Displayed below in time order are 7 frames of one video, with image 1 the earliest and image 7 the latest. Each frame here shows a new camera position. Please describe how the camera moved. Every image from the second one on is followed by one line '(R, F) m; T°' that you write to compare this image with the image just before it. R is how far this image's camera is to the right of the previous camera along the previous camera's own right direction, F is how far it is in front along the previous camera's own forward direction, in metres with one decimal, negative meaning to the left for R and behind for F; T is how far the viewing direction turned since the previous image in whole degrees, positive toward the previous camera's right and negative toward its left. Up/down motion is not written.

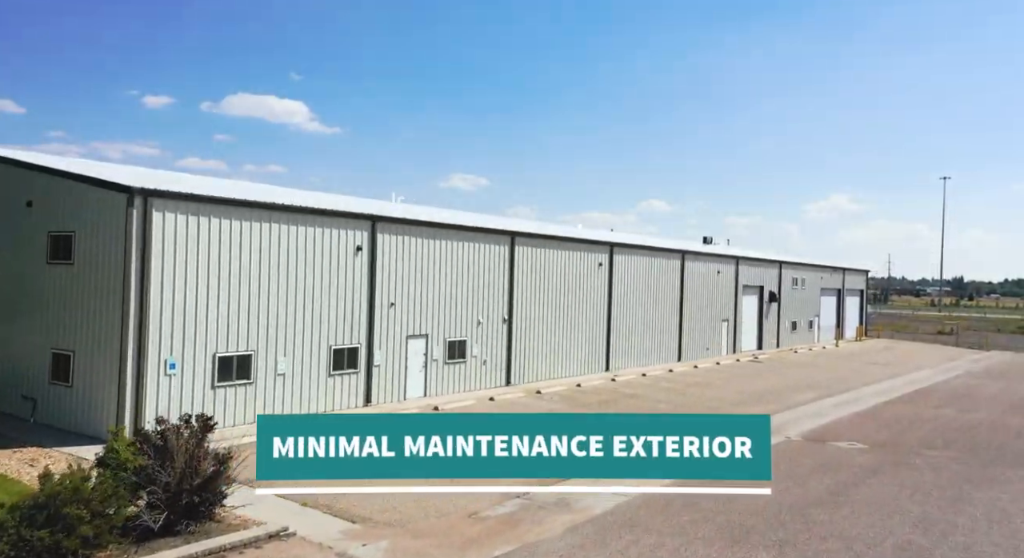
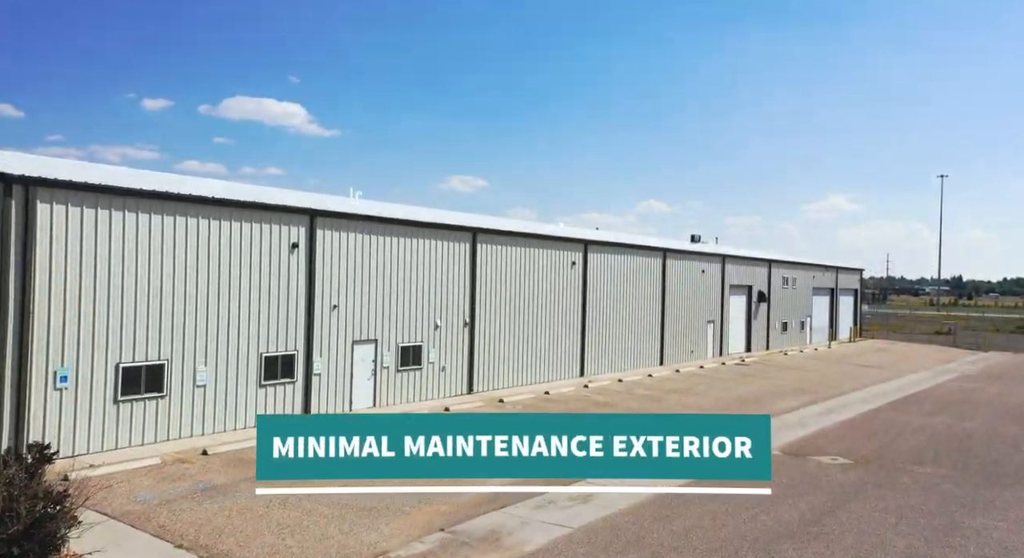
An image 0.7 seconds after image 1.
(+0.9, +1.4) m; 0°
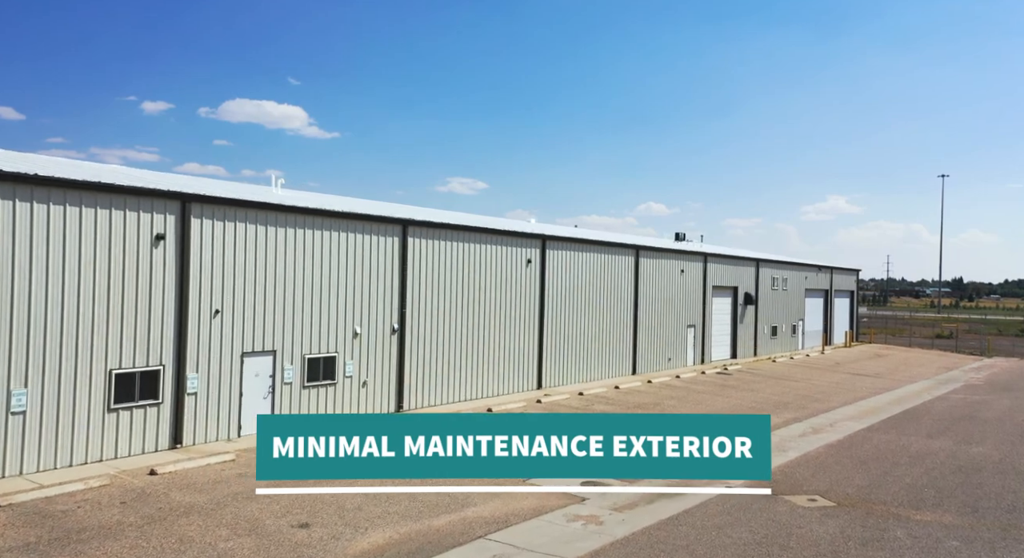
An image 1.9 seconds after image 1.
(+1.3, +2.5) m; 0°
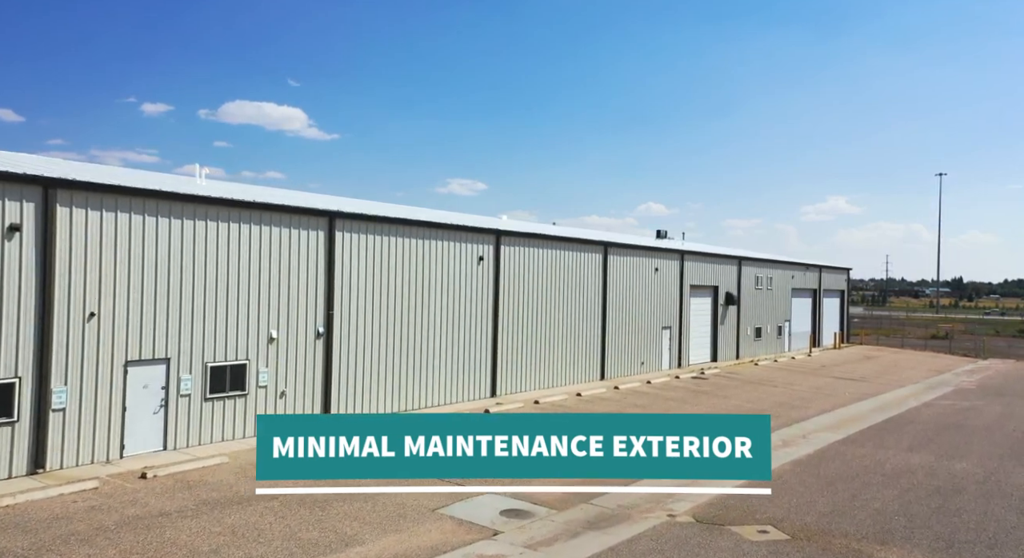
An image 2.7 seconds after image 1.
(+1.1, +1.5) m; 0°
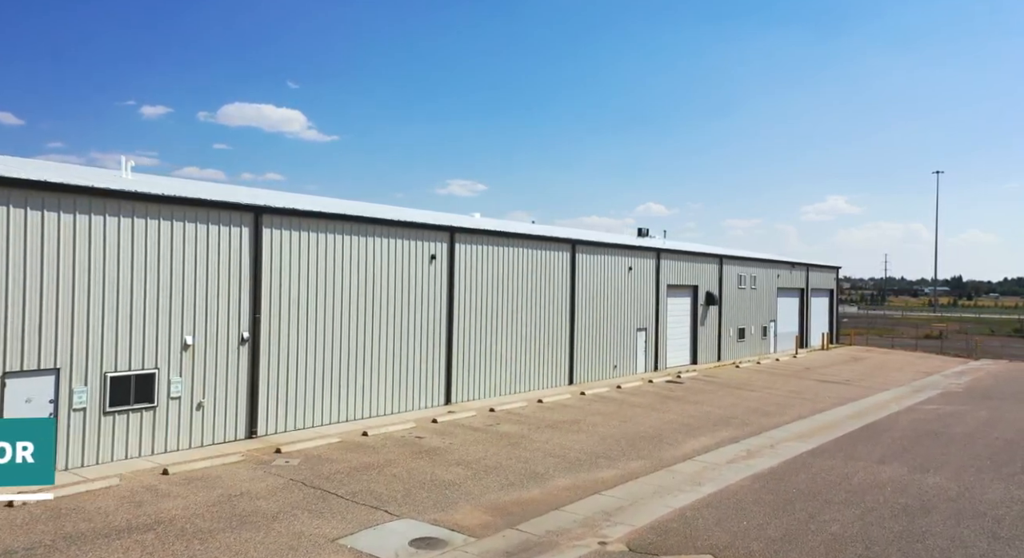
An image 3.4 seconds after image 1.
(+1.0, +1.1) m; 0°
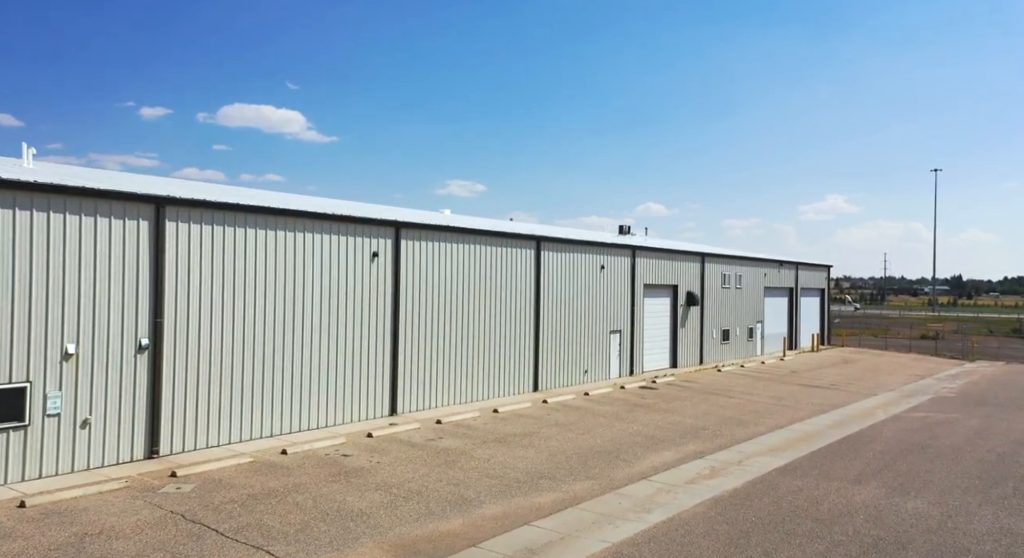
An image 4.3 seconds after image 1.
(+1.0, +1.4) m; 0°
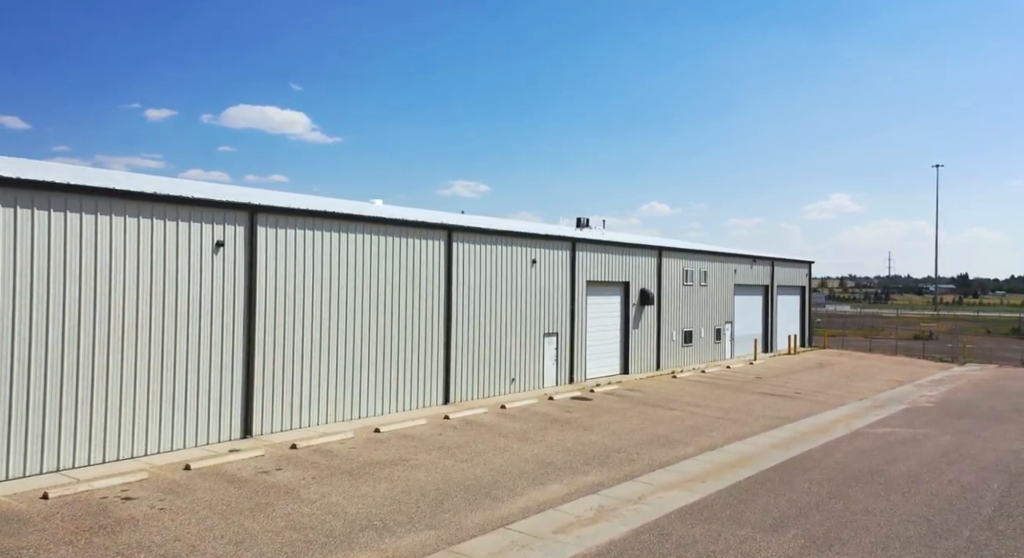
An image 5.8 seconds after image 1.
(+2.2, +2.7) m; 0°
